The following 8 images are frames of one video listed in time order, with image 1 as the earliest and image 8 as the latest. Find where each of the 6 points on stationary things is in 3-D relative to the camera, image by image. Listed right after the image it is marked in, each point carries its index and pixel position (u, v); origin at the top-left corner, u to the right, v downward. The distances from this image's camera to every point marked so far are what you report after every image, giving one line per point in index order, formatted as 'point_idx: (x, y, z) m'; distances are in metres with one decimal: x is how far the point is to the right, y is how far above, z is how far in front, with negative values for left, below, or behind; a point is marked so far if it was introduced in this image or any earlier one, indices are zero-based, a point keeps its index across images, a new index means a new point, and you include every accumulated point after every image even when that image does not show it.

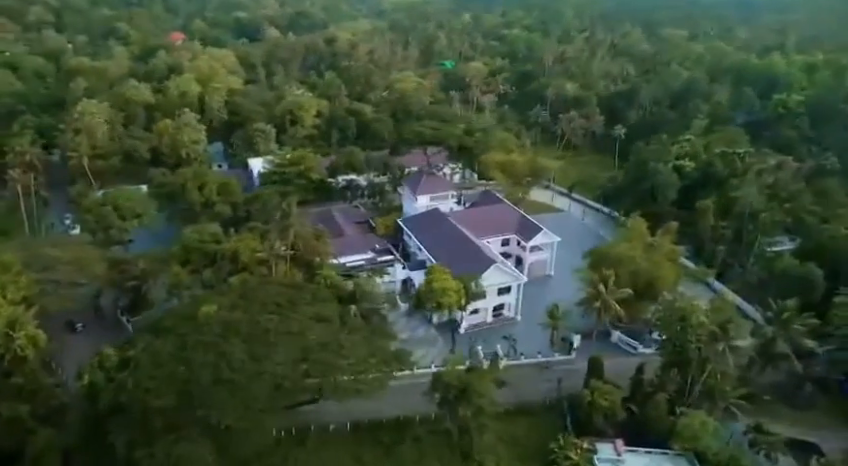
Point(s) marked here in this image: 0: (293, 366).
0: (-3.3, -3.3, +15.0) m
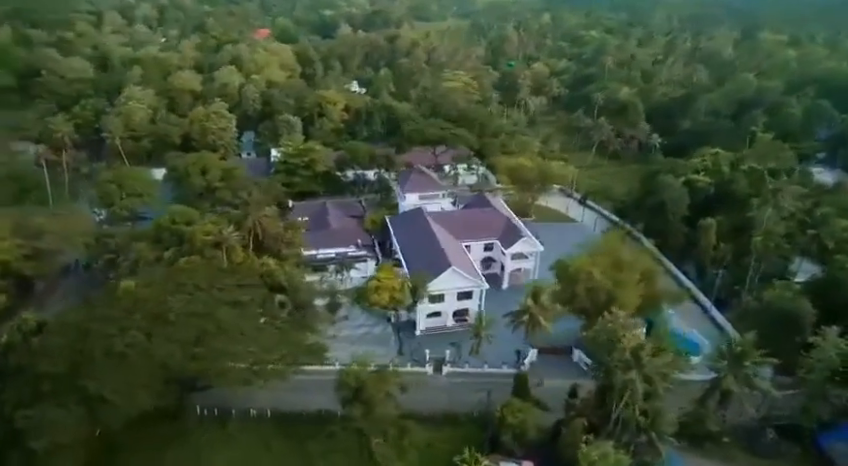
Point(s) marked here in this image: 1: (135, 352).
0: (-6.2, -2.9, +15.5) m
1: (-7.2, -2.9, +15.0) m
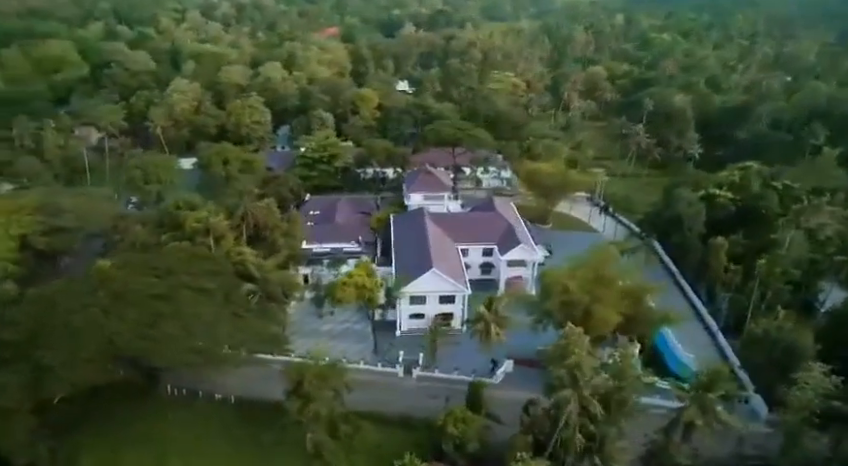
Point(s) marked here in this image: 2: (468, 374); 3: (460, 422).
0: (-7.7, -2.5, +16.2) m
1: (-8.8, -2.5, +15.8) m
2: (+1.5, -4.6, +19.9) m
3: (+0.9, -5.0, +16.0) m
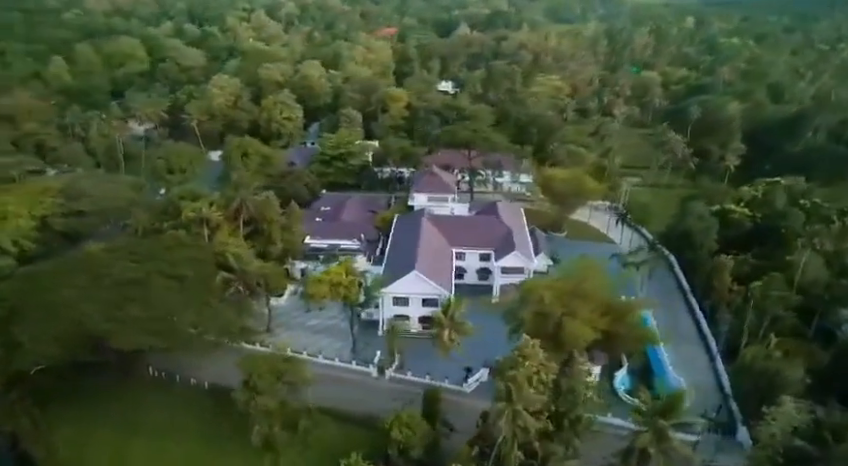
0: (-9.0, -2.1, +16.9) m
1: (-10.1, -2.0, +16.7) m
2: (+0.5, -4.7, +19.6) m
3: (-0.5, -5.1, +15.8) m
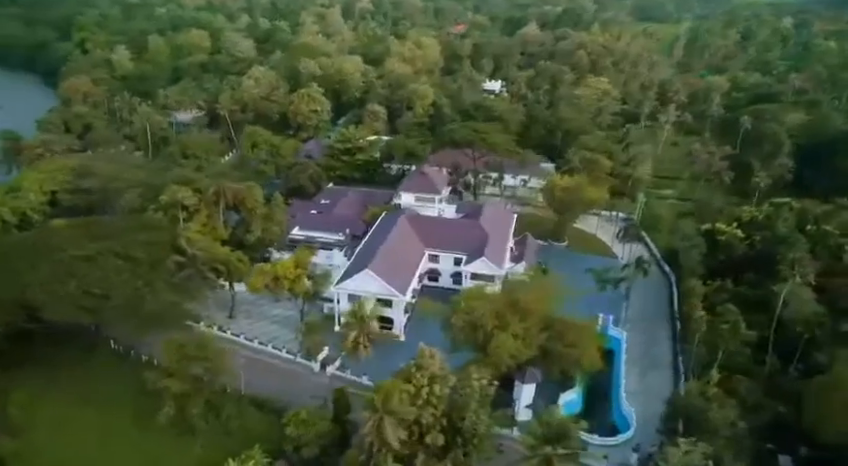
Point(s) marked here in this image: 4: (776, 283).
0: (-11.2, -1.5, +18.1) m
1: (-12.3, -1.3, +18.1) m
2: (-1.6, -4.7, +19.3) m
3: (-3.2, -5.0, +15.7) m
4: (+11.4, -1.6, +19.3) m
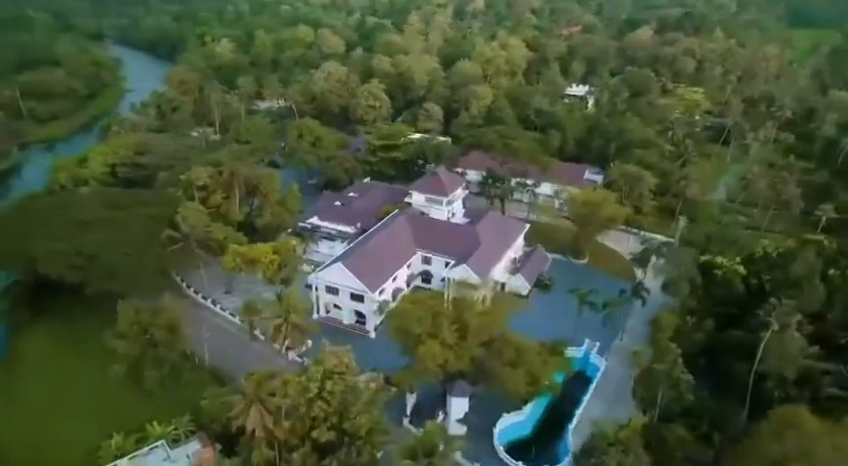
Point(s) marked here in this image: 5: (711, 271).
0: (-12.5, -0.3, +20.5) m
1: (-13.6, 0.0, +20.7) m
2: (-3.3, -4.5, +19.7) m
3: (-5.6, -4.6, +16.5) m
4: (+9.6, -2.7, +16.9) m
5: (+9.2, -1.2, +19.0) m
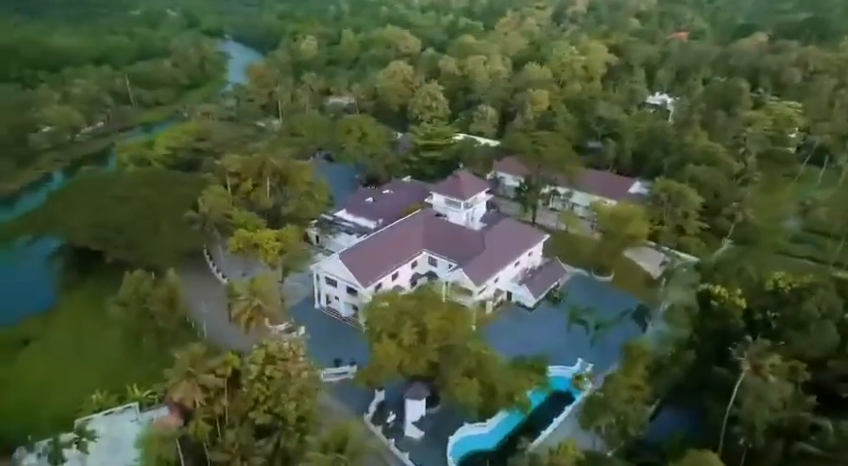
0: (-12.6, +0.7, +22.7) m
1: (-13.5, +1.1, +23.1) m
2: (-4.0, -4.2, +20.2) m
3: (-6.9, -4.0, +17.5) m
4: (+8.3, -3.4, +15.1) m
5: (+8.4, -1.9, +17.3) m
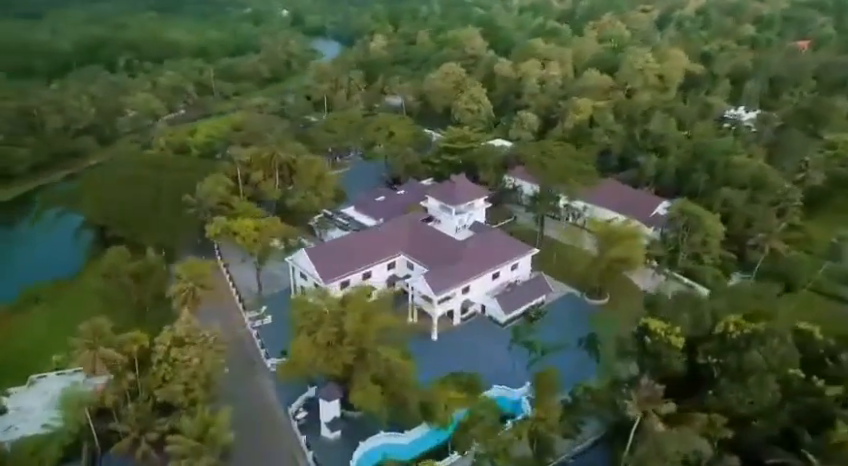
0: (-13.2, +1.7, +24.9) m
1: (-14.0, +2.2, +25.4) m
2: (-5.7, -3.9, +20.8) m
3: (-9.1, -3.5, +18.7) m
4: (+5.4, -4.1, +13.4) m
5: (+6.0, -2.7, +15.5) m
